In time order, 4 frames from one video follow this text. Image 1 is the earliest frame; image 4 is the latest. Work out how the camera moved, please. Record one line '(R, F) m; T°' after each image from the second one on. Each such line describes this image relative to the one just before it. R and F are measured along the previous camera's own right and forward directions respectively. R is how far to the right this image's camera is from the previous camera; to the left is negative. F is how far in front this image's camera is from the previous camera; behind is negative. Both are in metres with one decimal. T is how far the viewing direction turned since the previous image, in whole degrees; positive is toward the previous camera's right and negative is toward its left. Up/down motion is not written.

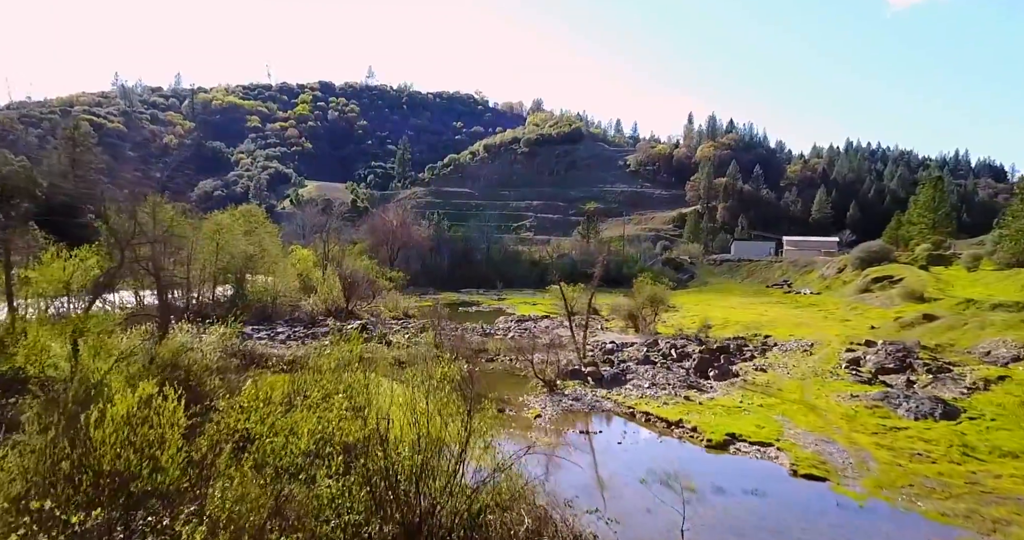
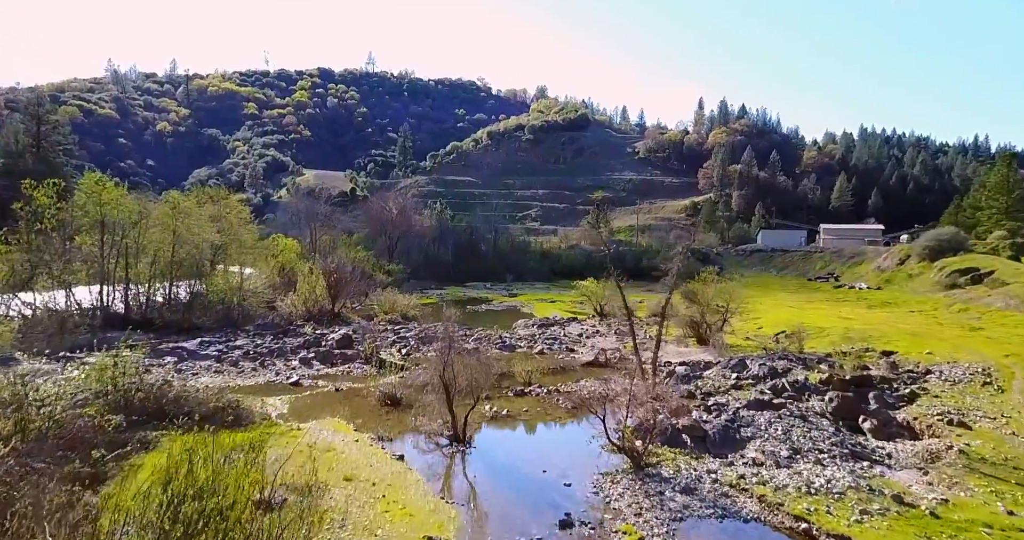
(-1.5, +11.0) m; 0°
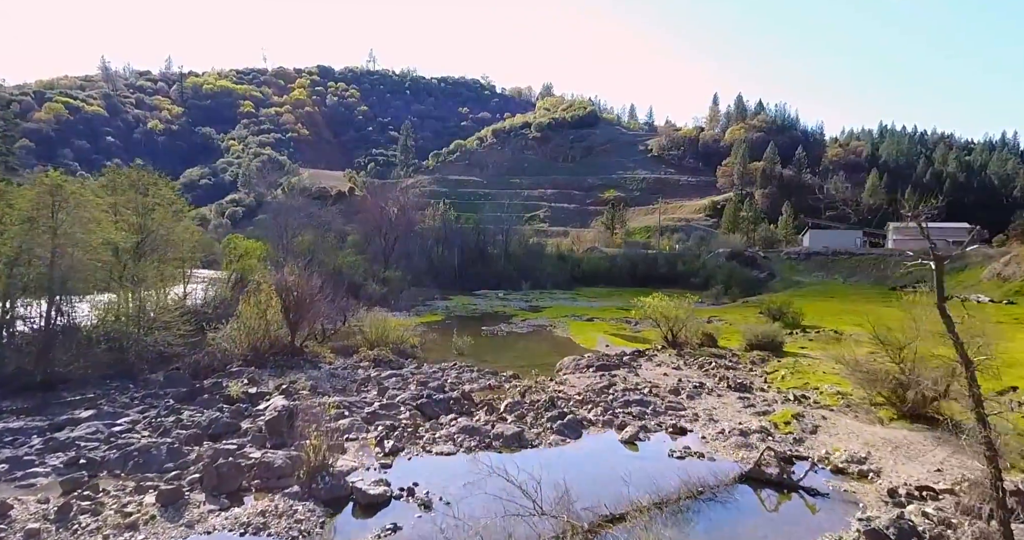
(-2.2, +16.7) m; 0°
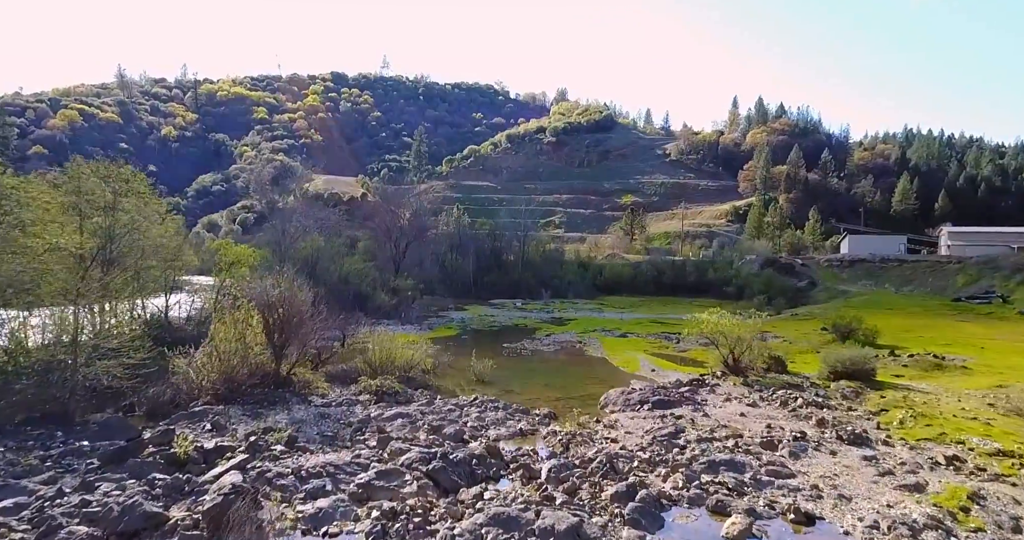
(-0.9, +6.8) m; -1°
